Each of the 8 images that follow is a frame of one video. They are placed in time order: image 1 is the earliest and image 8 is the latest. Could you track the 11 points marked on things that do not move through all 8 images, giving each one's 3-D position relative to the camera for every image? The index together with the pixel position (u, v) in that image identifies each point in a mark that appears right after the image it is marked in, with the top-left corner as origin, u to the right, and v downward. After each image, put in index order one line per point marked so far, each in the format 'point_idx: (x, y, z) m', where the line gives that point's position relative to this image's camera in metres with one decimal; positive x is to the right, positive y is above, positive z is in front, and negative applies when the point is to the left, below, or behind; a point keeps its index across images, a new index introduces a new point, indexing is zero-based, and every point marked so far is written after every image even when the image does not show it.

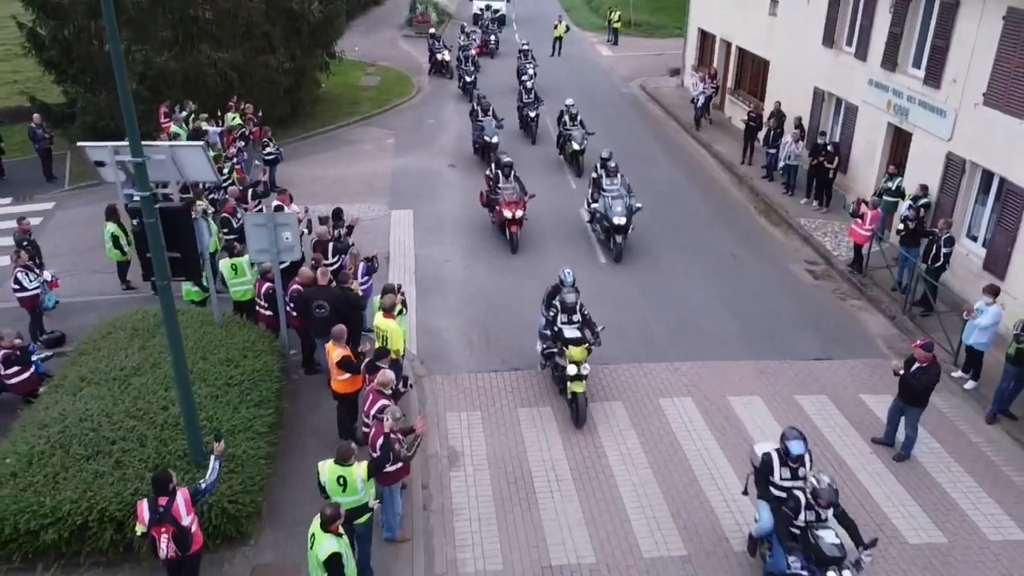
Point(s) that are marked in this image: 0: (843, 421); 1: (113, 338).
0: (+4.5, -1.8, +11.4) m
1: (-5.4, -0.6, +11.5) m
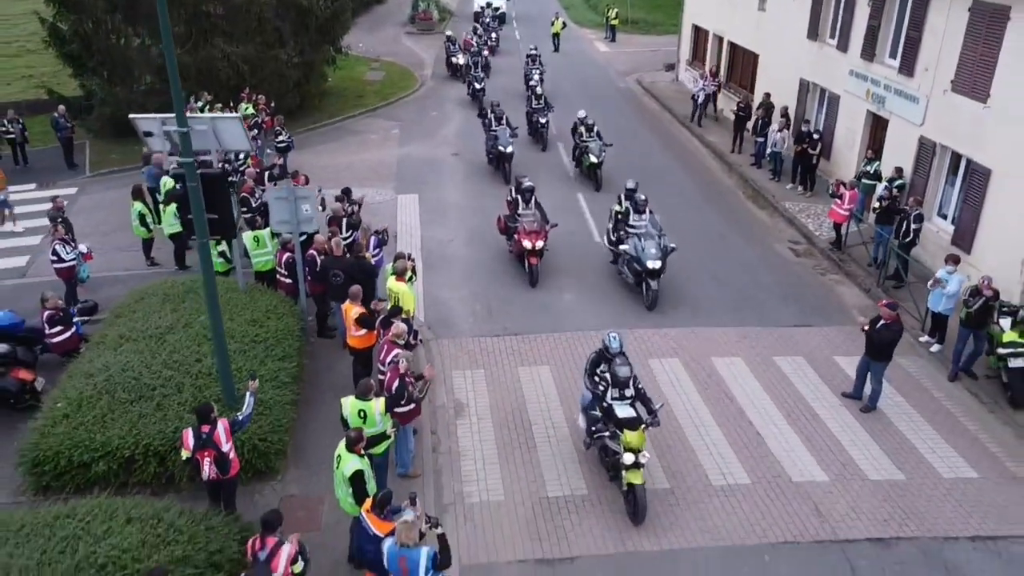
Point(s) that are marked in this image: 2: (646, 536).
0: (+4.5, -1.3, +12.4) m
1: (-5.4, -0.2, +12.5) m
2: (+1.4, -2.7, +9.1) m
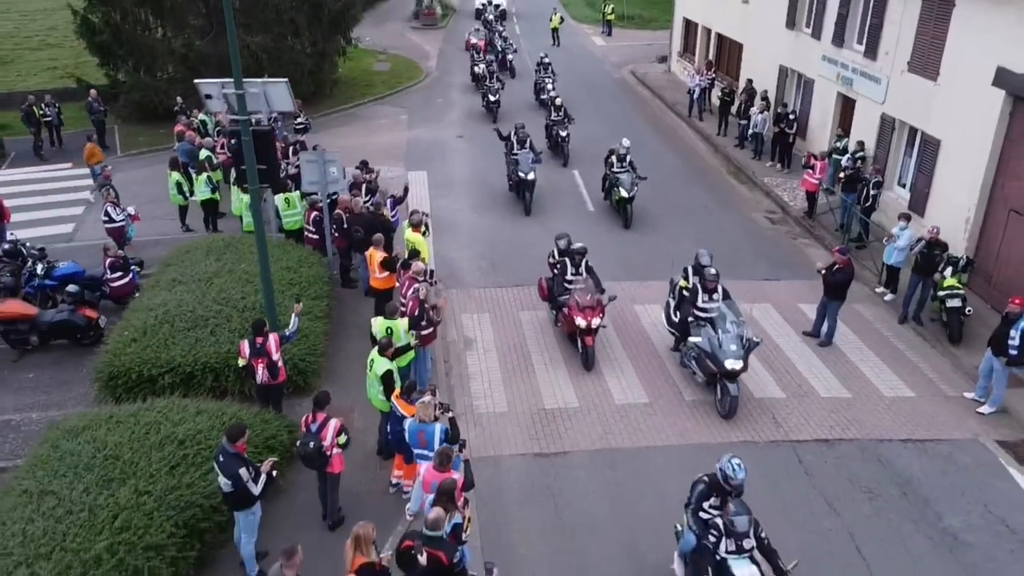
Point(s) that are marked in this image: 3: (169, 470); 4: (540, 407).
0: (+4.5, -0.5, +14.1) m
1: (-5.4, +0.6, +14.1) m
2: (+1.5, -1.9, +10.8) m
3: (-3.6, -1.9, +8.6) m
4: (+0.4, -1.6, +11.5) m
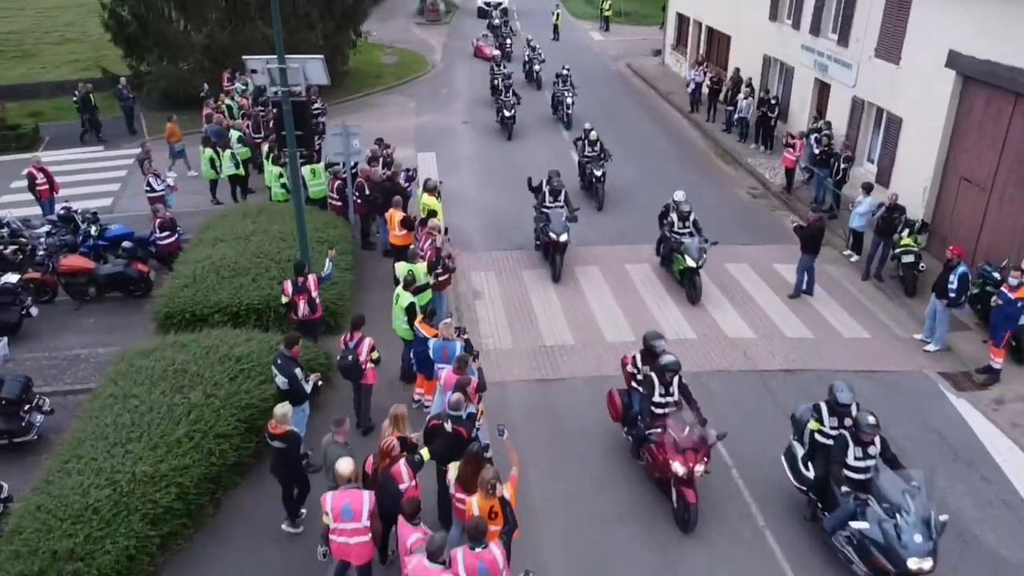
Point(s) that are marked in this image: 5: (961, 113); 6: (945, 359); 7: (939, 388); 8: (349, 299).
0: (+4.6, +0.2, +15.7) m
1: (-5.3, +1.4, +15.8) m
2: (+1.5, -1.2, +12.4) m
3: (-3.5, -1.1, +10.3) m
4: (+0.5, -0.9, +13.1) m
5: (+8.3, +3.2, +15.4) m
6: (+6.8, -1.1, +13.0) m
7: (+6.3, -1.4, +12.2) m
8: (-2.6, -0.2, +13.4) m
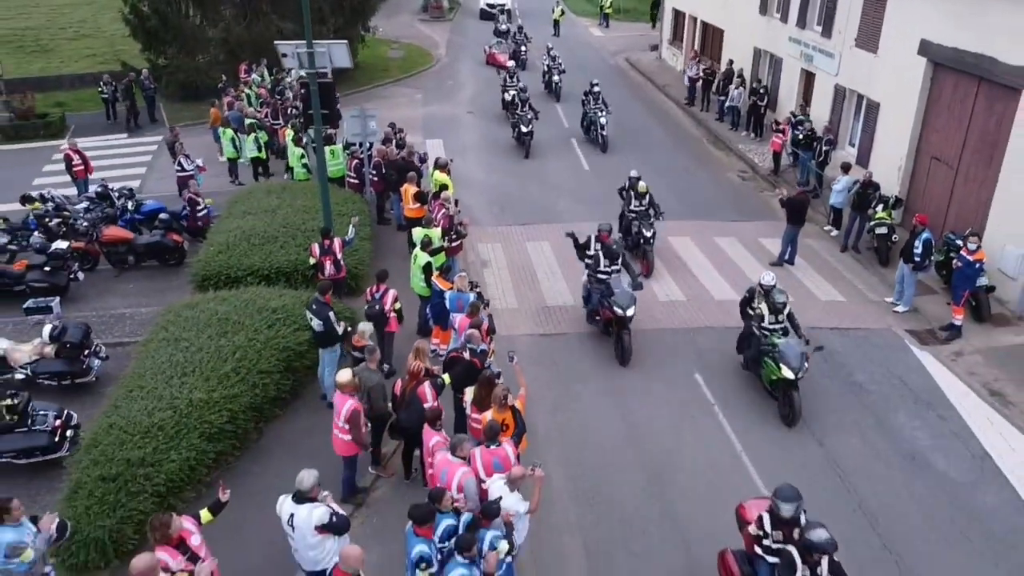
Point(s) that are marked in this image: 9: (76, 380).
0: (+4.7, +0.8, +17.0) m
1: (-5.2, +1.9, +17.0) m
2: (+1.6, -0.6, +13.7) m
3: (-3.4, -0.5, +11.5) m
4: (+0.5, -0.3, +14.4) m
5: (+8.4, +3.8, +16.7) m
6: (+6.9, -0.5, +14.2) m
7: (+6.4, -0.9, +13.5) m
8: (-2.5, +0.4, +14.6) m
9: (-6.1, -1.3, +11.5) m
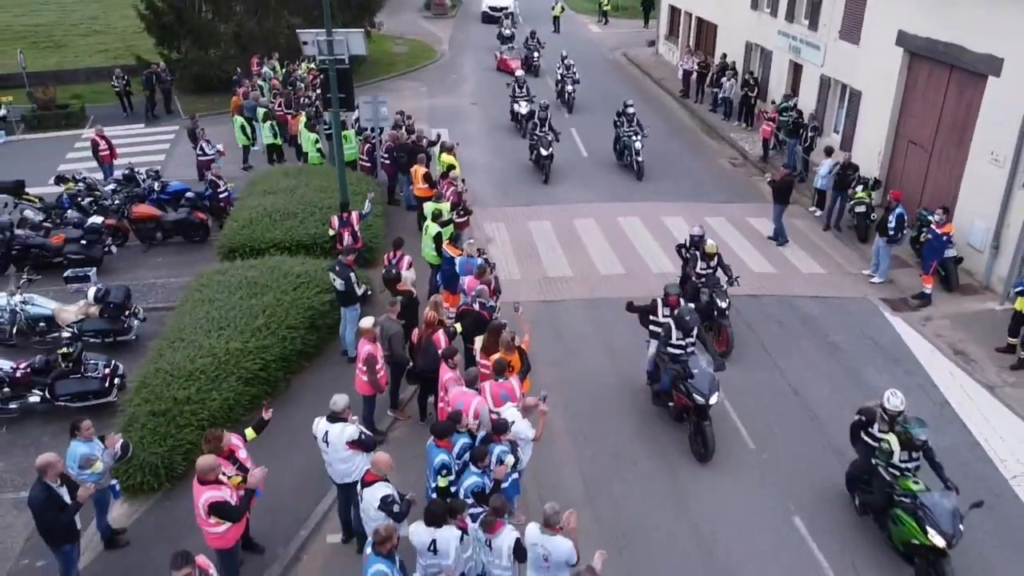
0: (+4.8, +1.3, +18.1) m
1: (-5.2, +2.5, +18.1) m
2: (+1.7, -0.1, +14.8) m
3: (-3.3, 0.0, +12.6) m
4: (+0.6, +0.2, +15.4) m
5: (+8.5, +4.3, +17.8) m
6: (+6.9, 0.0, +15.3) m
7: (+6.4, -0.3, +14.6) m
8: (-2.5, +0.9, +15.7) m
9: (-6.0, -0.8, +12.6) m
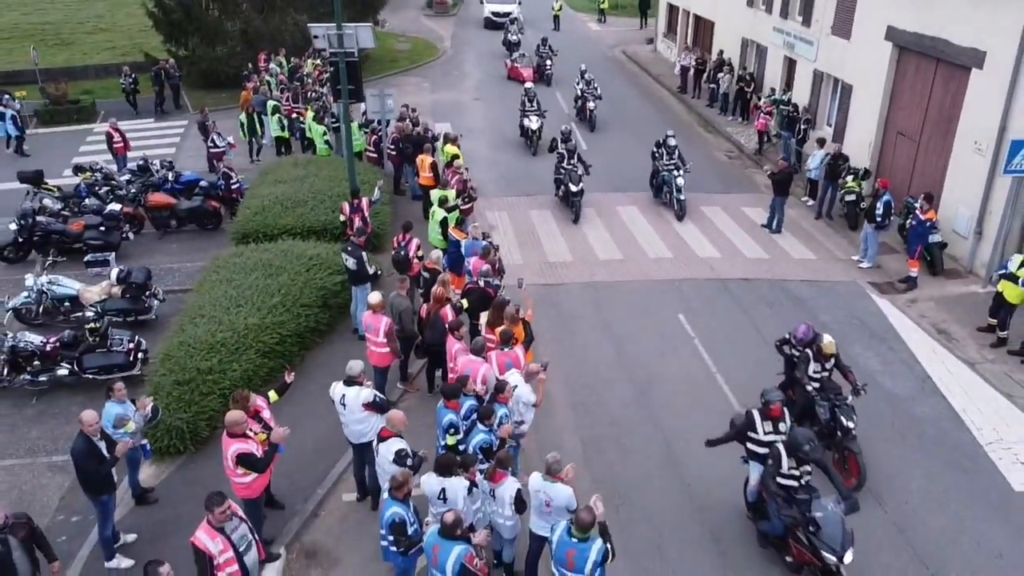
0: (+4.8, +1.6, +18.7) m
1: (-5.1, +2.8, +18.7) m
2: (+1.7, +0.2, +15.4) m
3: (-3.3, +0.3, +13.2) m
4: (+0.7, +0.5, +16.1) m
5: (+8.5, +4.6, +18.4) m
6: (+7.0, +0.3, +16.0) m
7: (+6.5, 0.0, +15.2) m
8: (-2.4, +1.2, +16.3) m
9: (-5.9, -0.5, +13.2) m
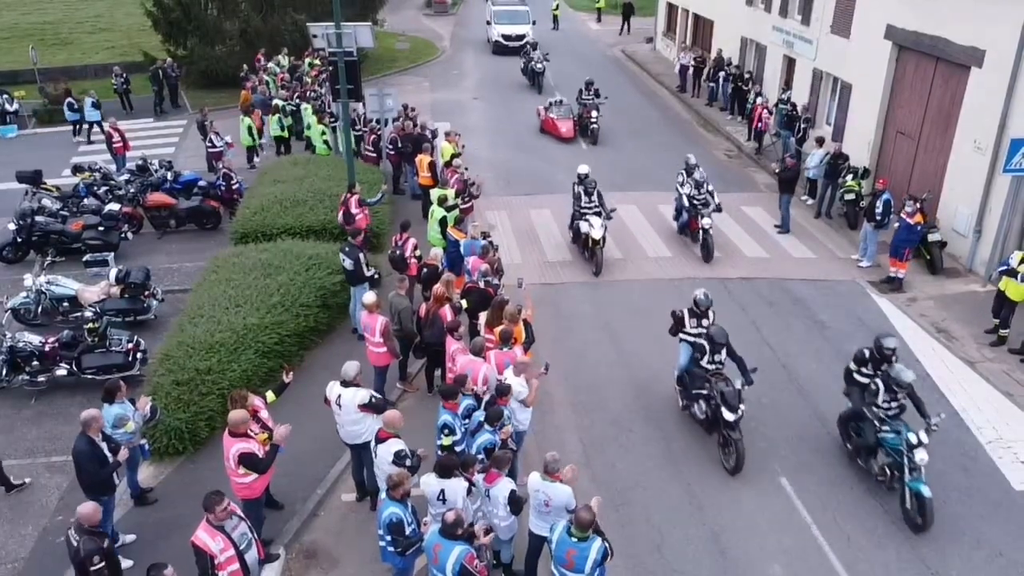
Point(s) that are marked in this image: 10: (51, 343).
0: (+4.8, +1.6, +18.7) m
1: (-5.2, +2.8, +18.7) m
2: (+1.7, +0.2, +15.4) m
3: (-3.3, +0.3, +13.2) m
4: (+0.6, +0.5, +16.1) m
5: (+8.5, +4.7, +18.4) m
6: (+7.0, +0.3, +15.9) m
7: (+6.5, 0.0, +15.2) m
8: (-2.4, +1.2, +16.3) m
9: (-6.0, -0.5, +13.2) m
10: (-6.4, -0.8, +11.6) m
